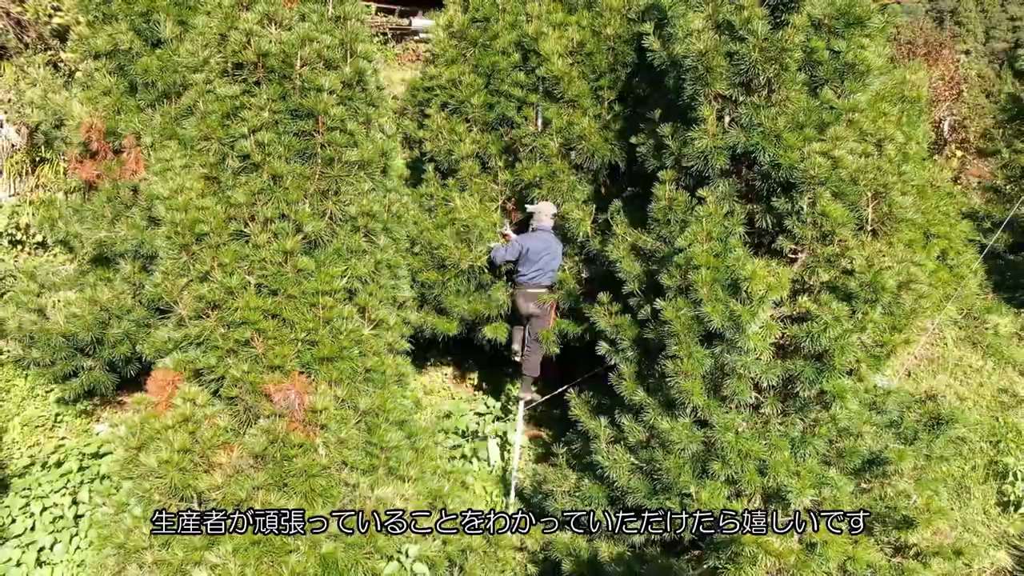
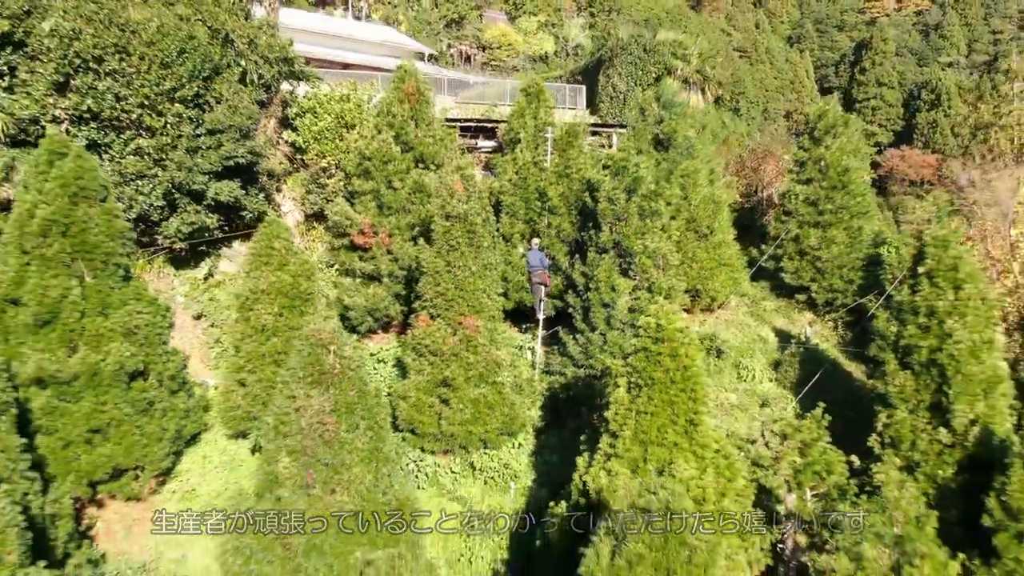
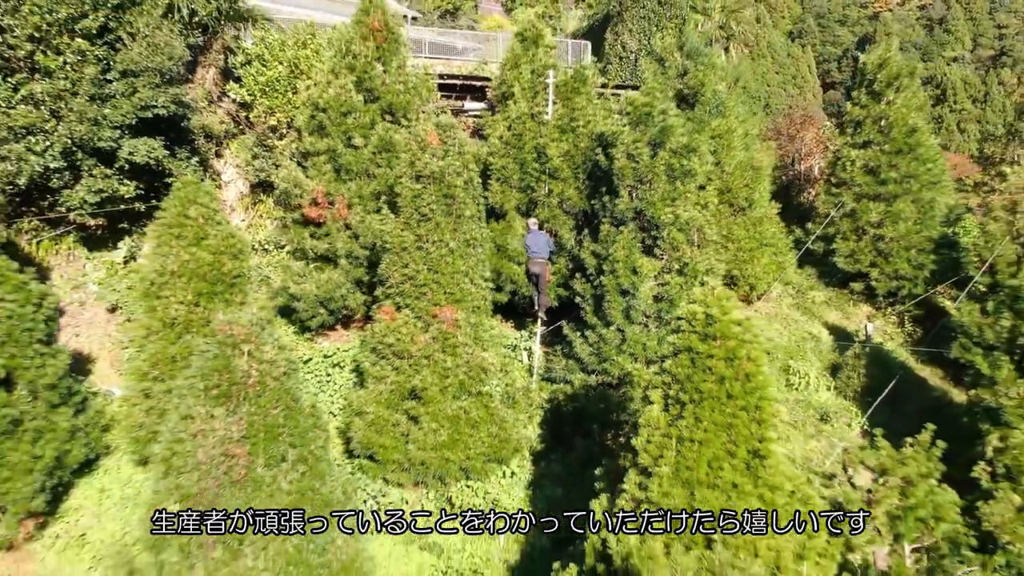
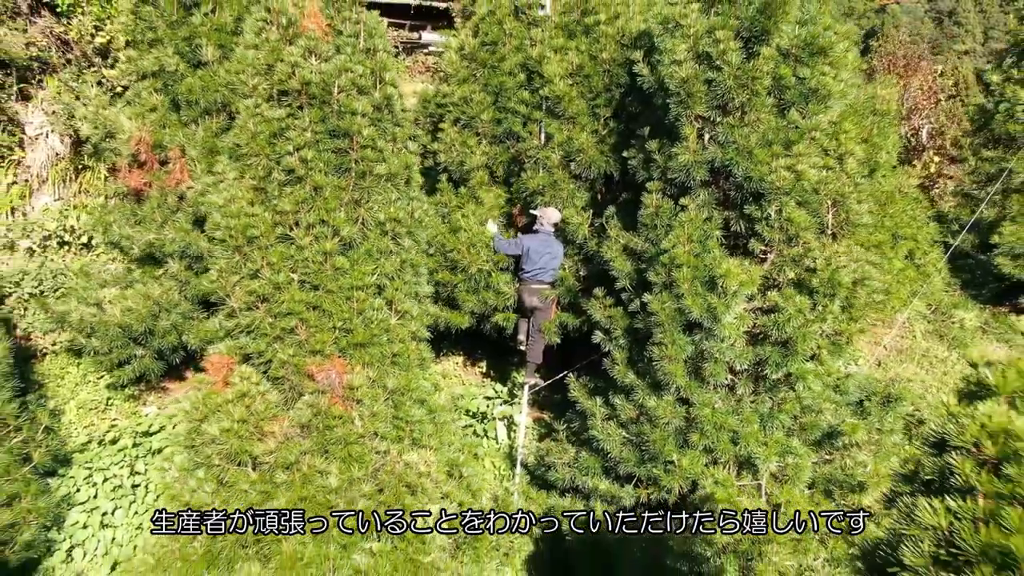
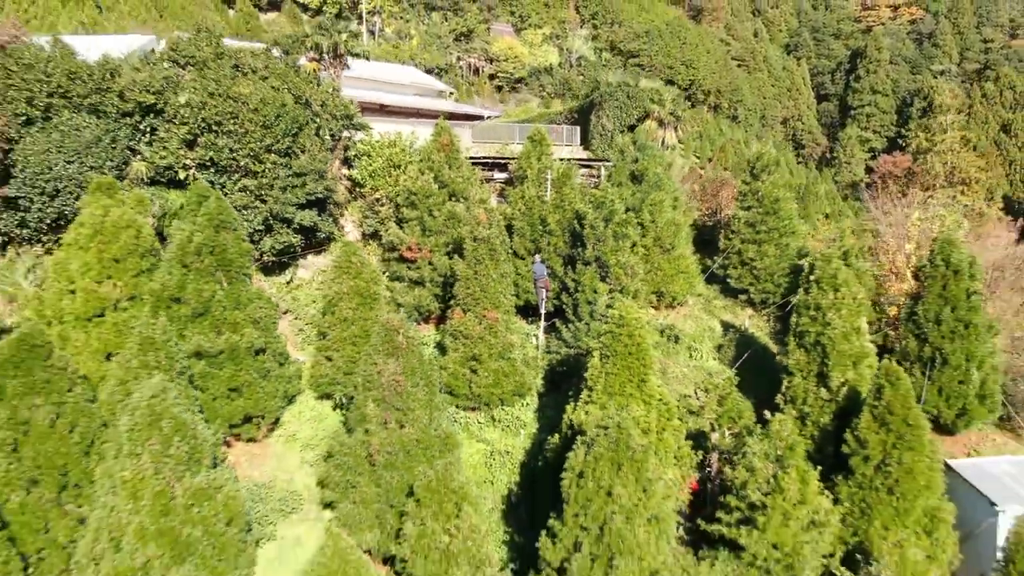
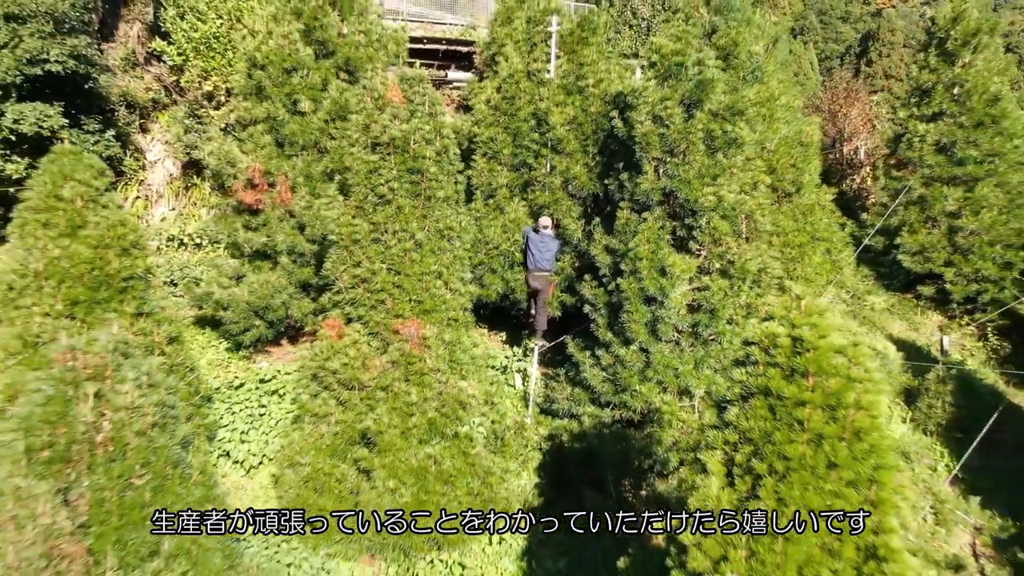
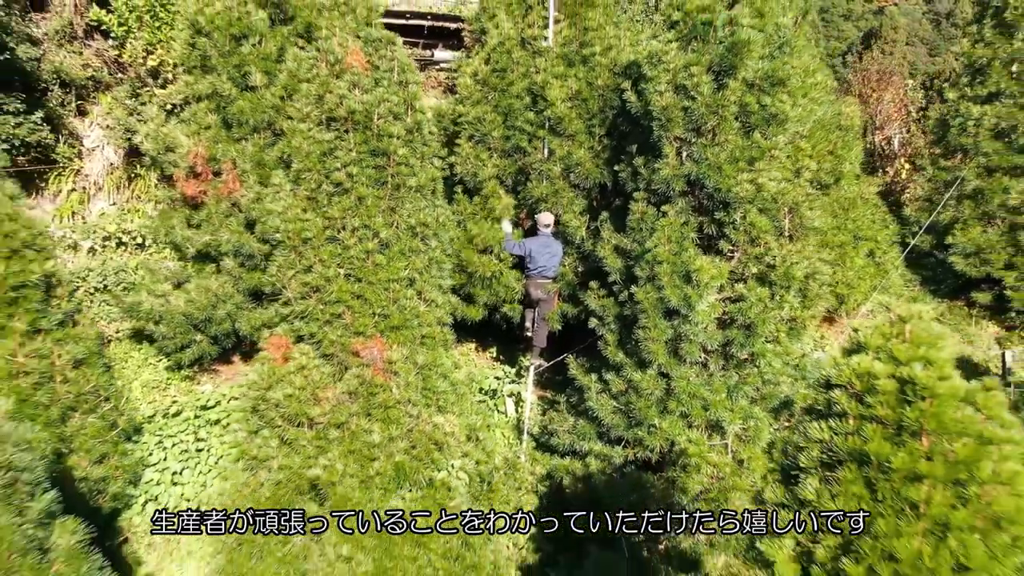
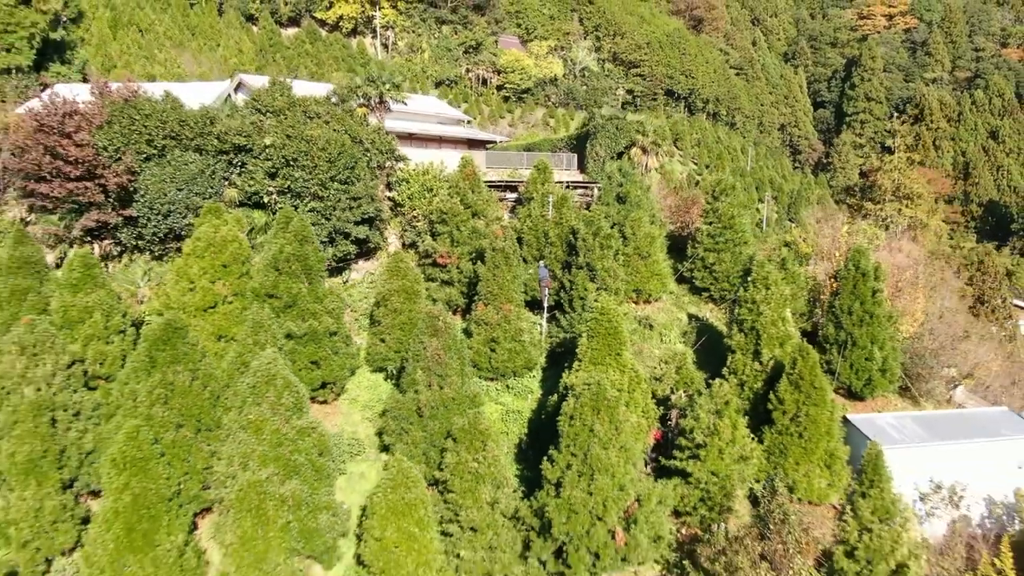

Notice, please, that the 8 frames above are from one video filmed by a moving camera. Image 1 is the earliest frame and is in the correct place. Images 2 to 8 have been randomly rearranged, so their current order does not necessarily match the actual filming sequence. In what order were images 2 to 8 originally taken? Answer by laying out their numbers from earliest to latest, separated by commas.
4, 7, 6, 3, 2, 5, 8
